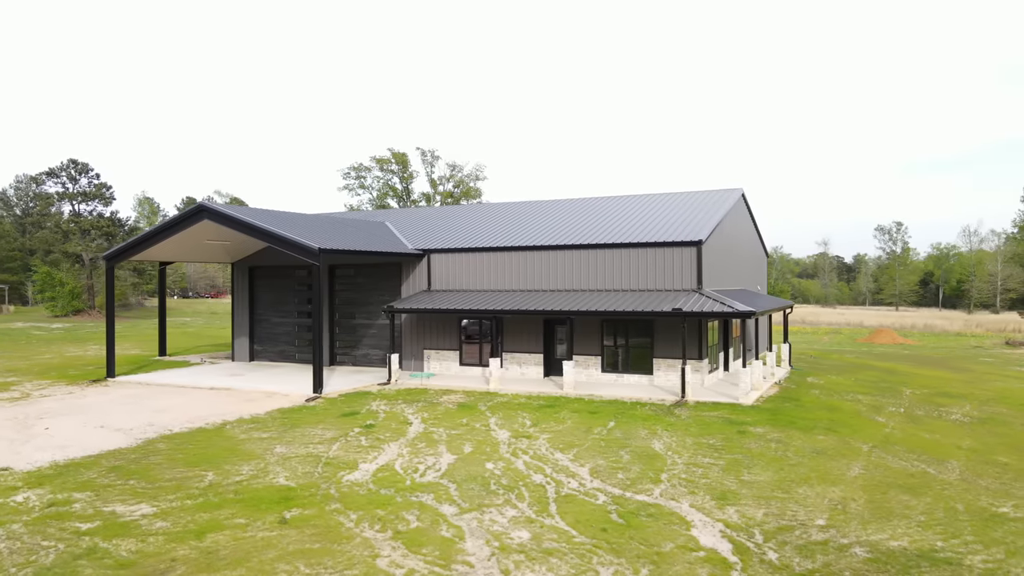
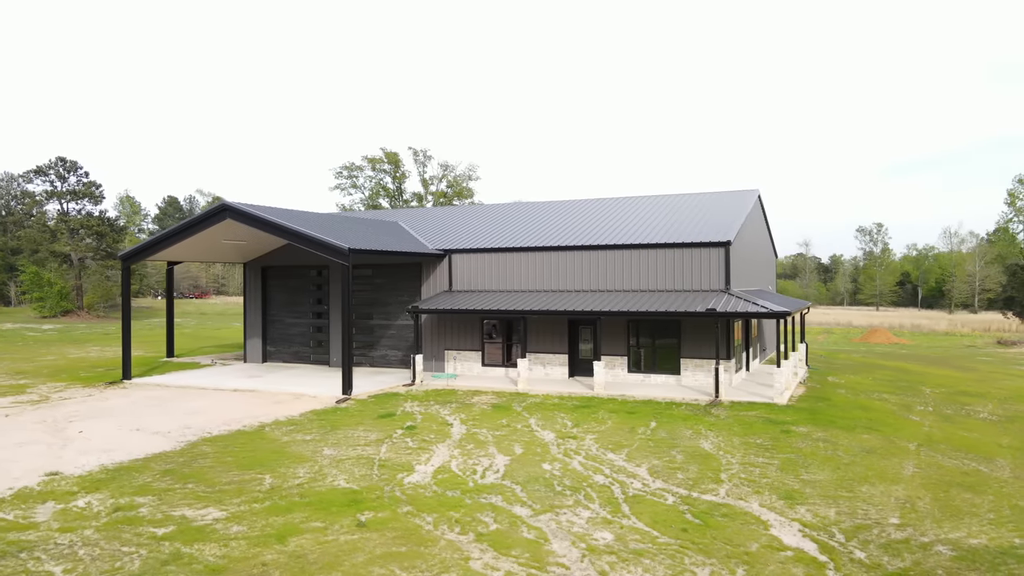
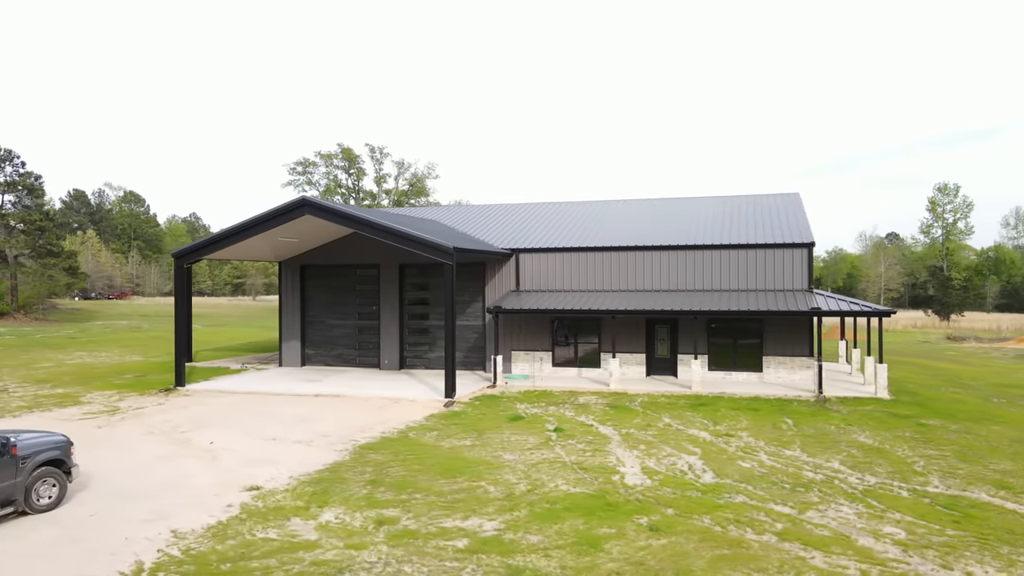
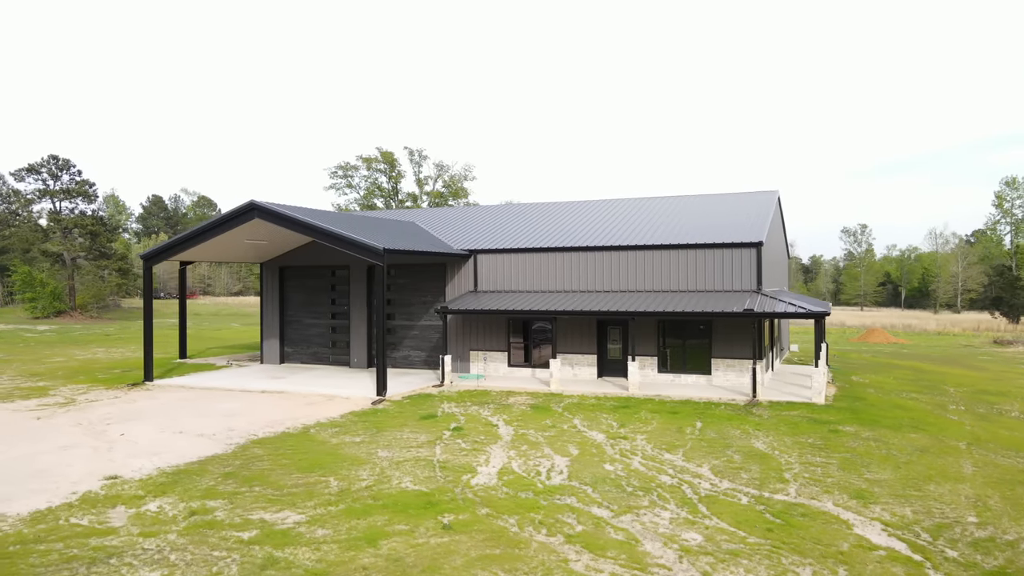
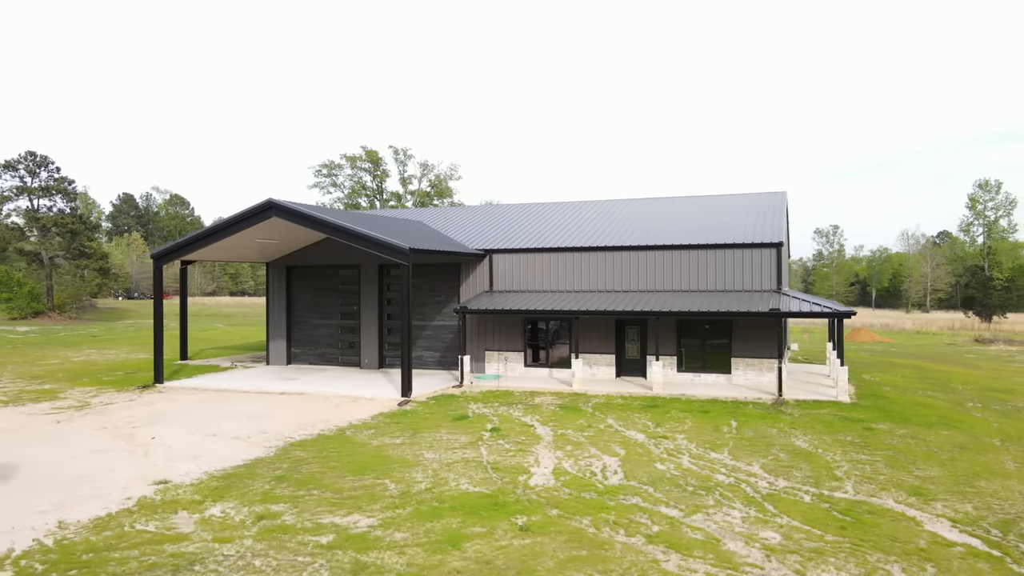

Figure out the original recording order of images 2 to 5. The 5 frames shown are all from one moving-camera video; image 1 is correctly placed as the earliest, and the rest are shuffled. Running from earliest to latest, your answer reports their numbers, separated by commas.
2, 4, 5, 3
